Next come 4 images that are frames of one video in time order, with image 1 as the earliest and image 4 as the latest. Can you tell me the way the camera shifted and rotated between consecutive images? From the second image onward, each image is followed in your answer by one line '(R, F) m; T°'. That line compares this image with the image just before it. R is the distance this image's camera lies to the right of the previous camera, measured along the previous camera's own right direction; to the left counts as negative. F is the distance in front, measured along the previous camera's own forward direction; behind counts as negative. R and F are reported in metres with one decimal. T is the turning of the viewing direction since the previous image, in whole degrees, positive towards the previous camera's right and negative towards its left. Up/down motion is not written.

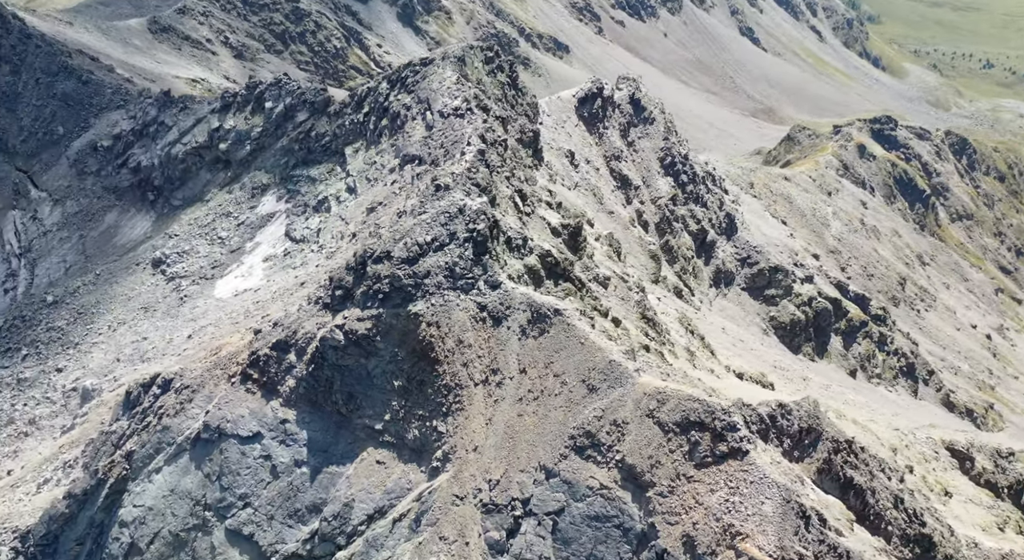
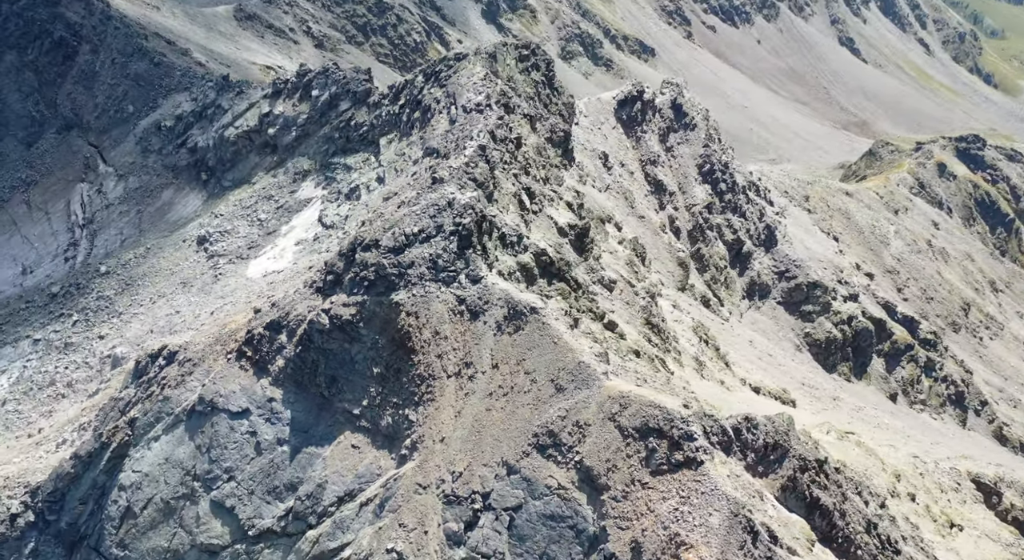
(+4.9, -0.1) m; -5°
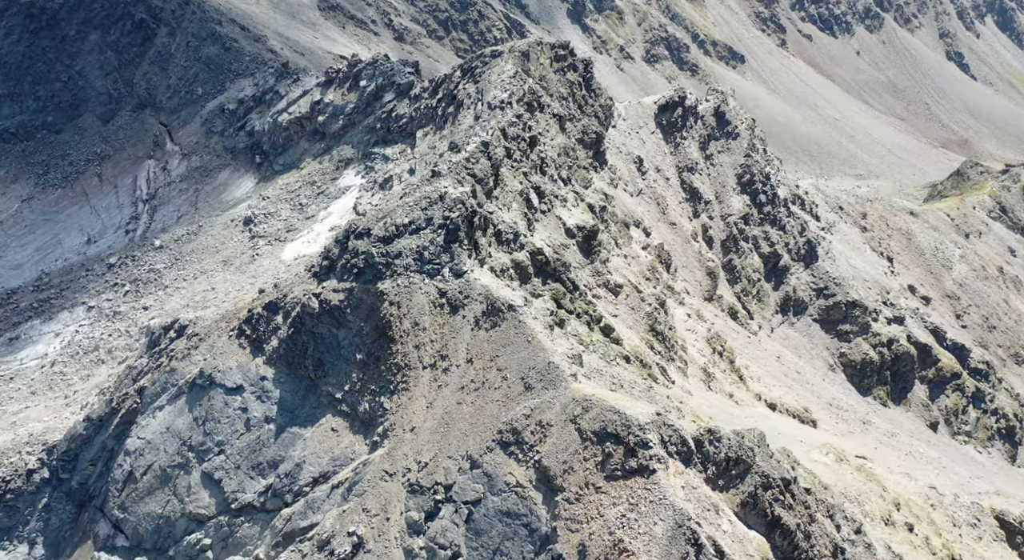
(+4.9, -0.1) m; -5°
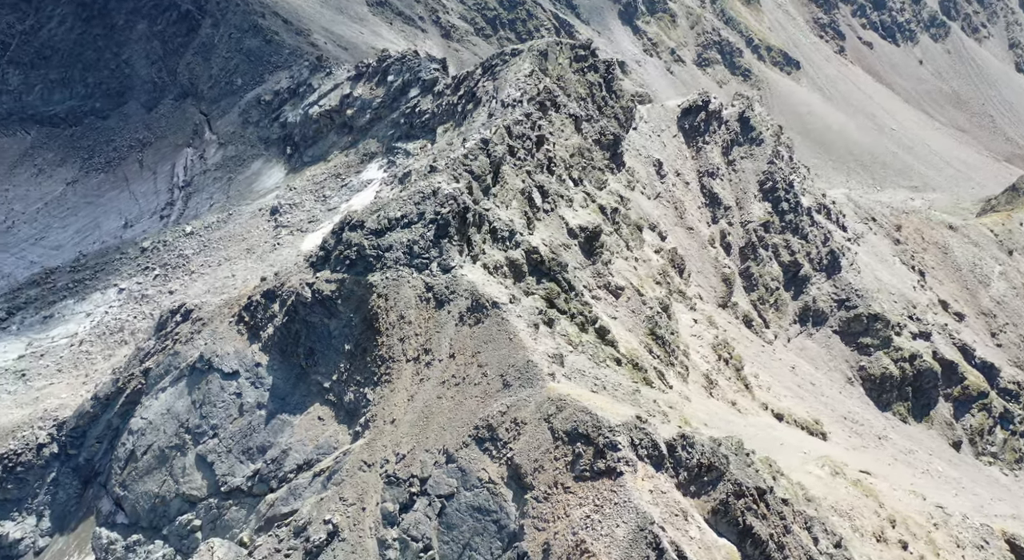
(+3.1, 0.0) m; -3°
